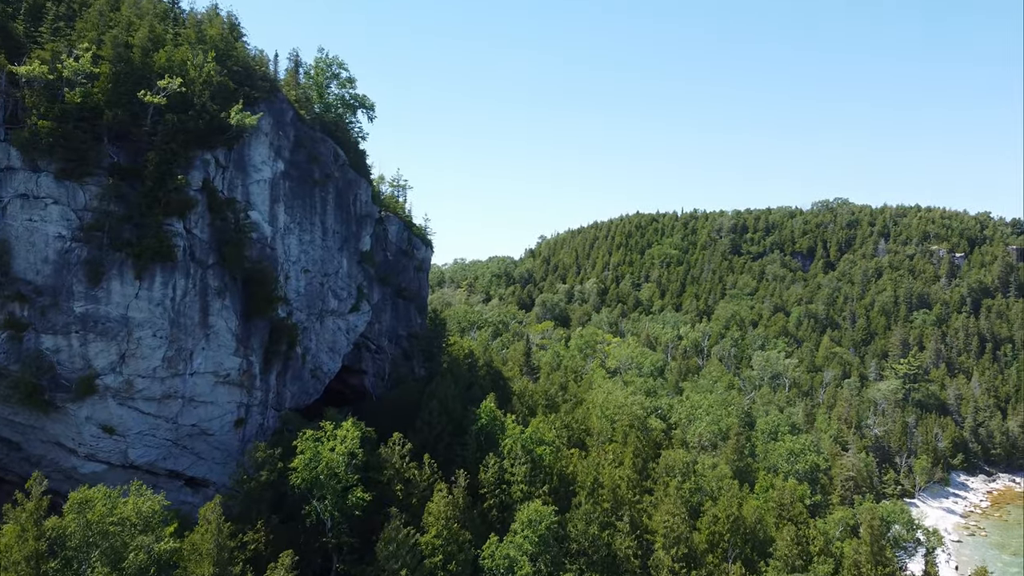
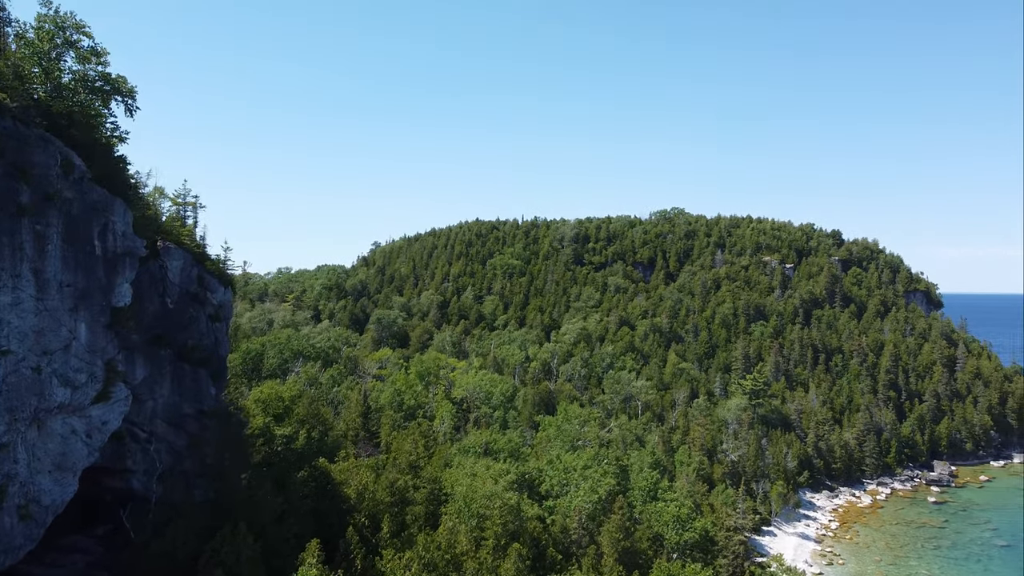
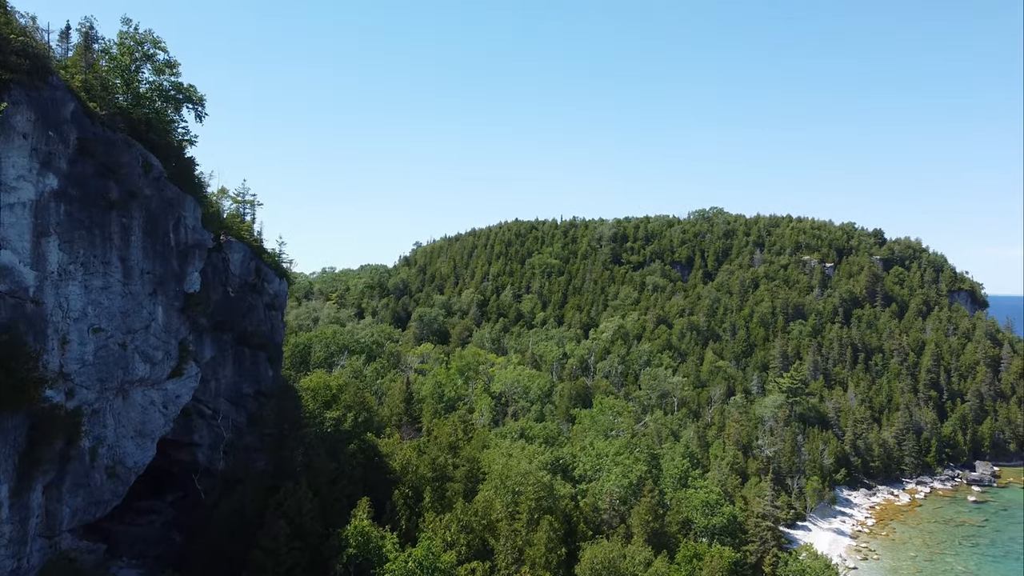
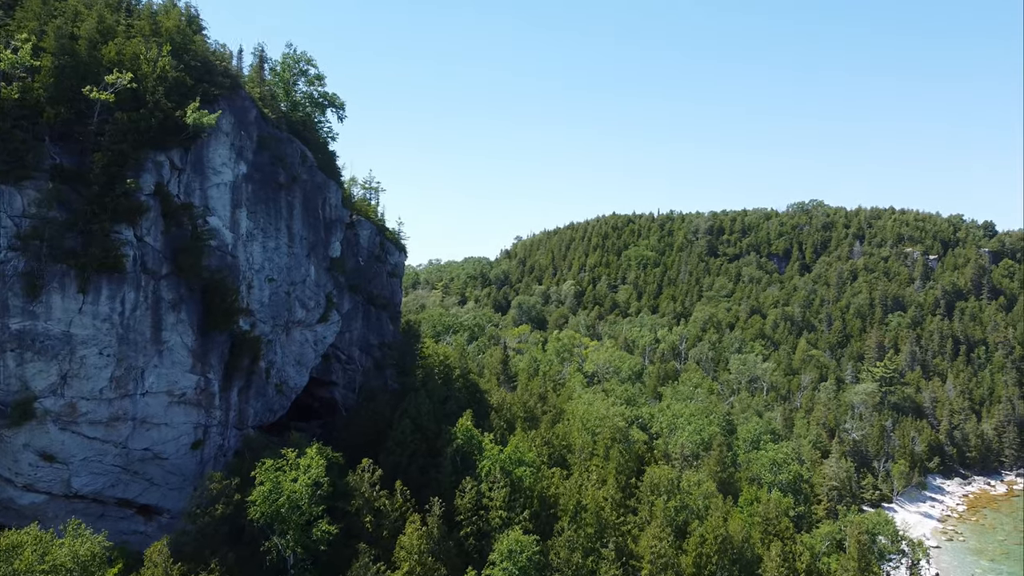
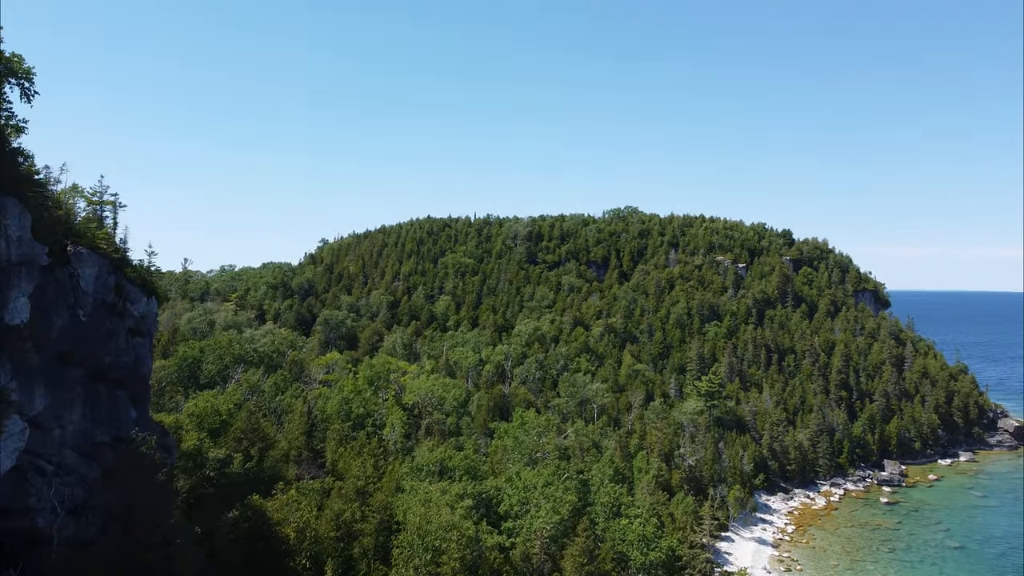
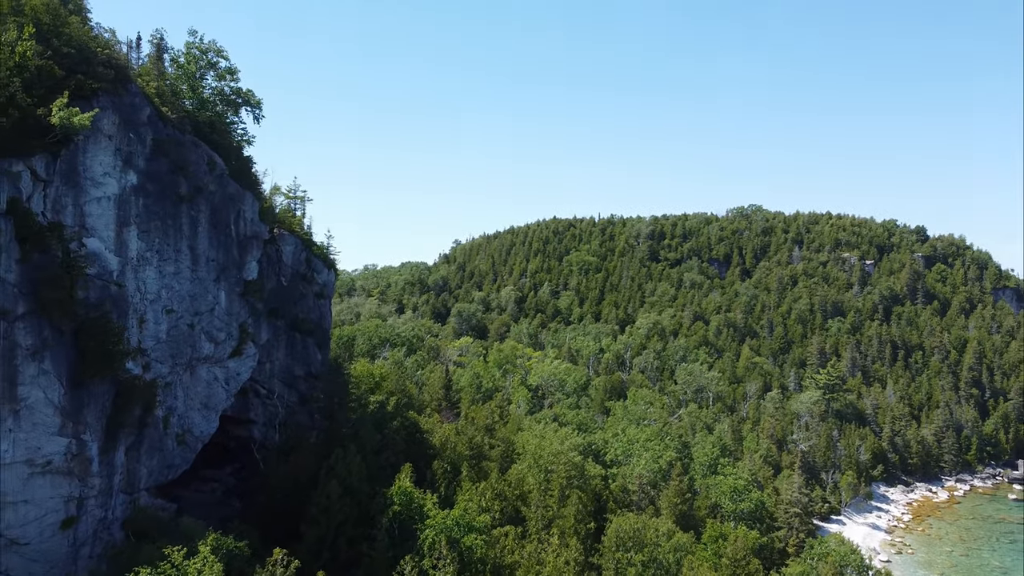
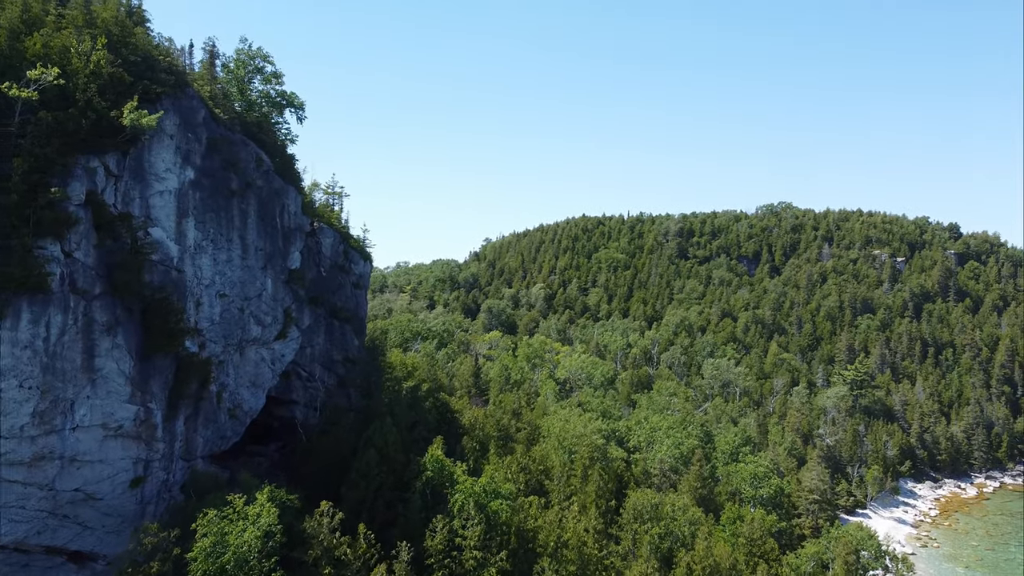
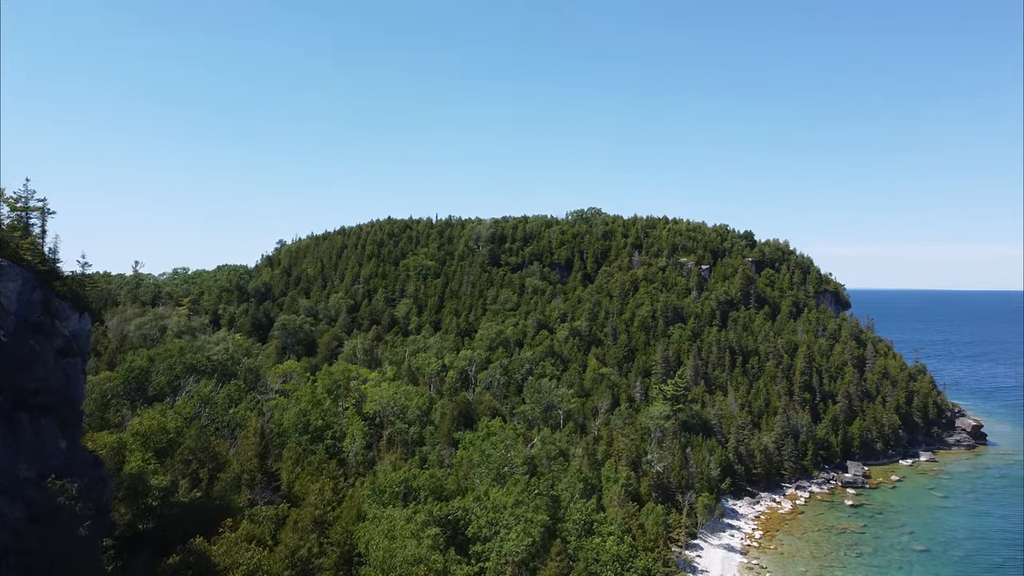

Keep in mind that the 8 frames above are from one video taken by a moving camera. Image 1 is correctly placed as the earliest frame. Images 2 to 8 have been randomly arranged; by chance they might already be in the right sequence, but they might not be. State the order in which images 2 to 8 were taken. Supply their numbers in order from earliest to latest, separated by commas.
4, 7, 6, 3, 2, 5, 8
